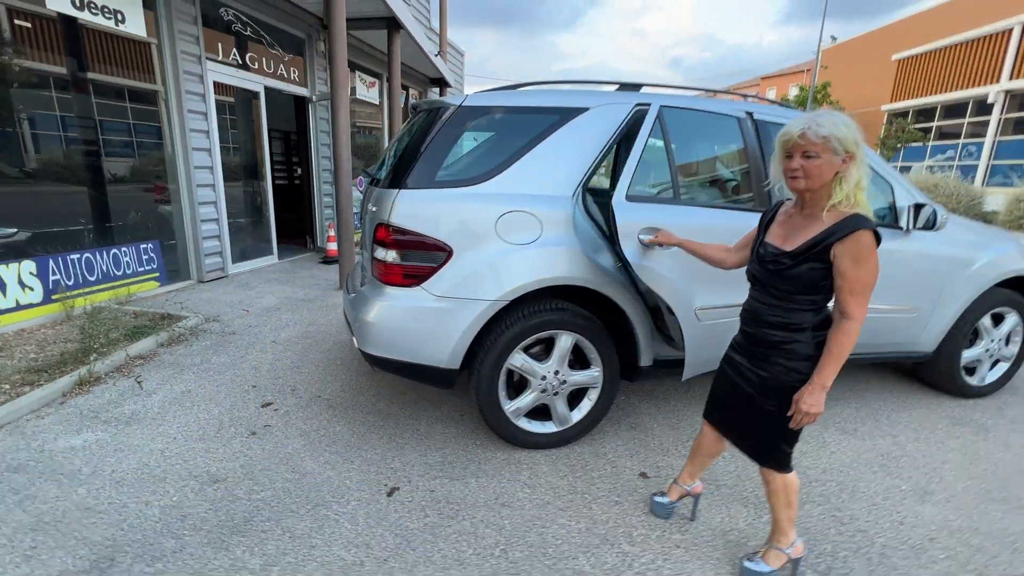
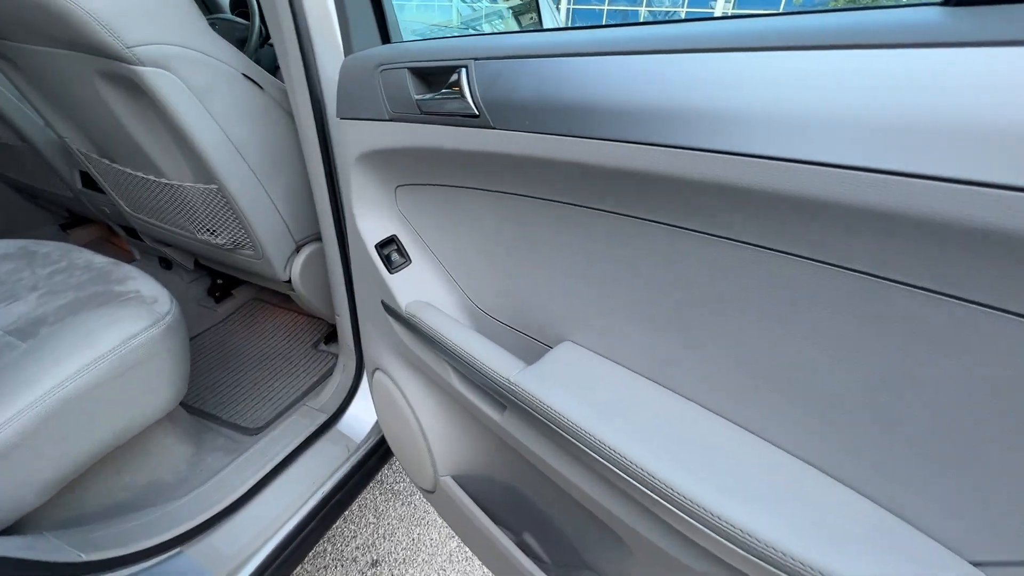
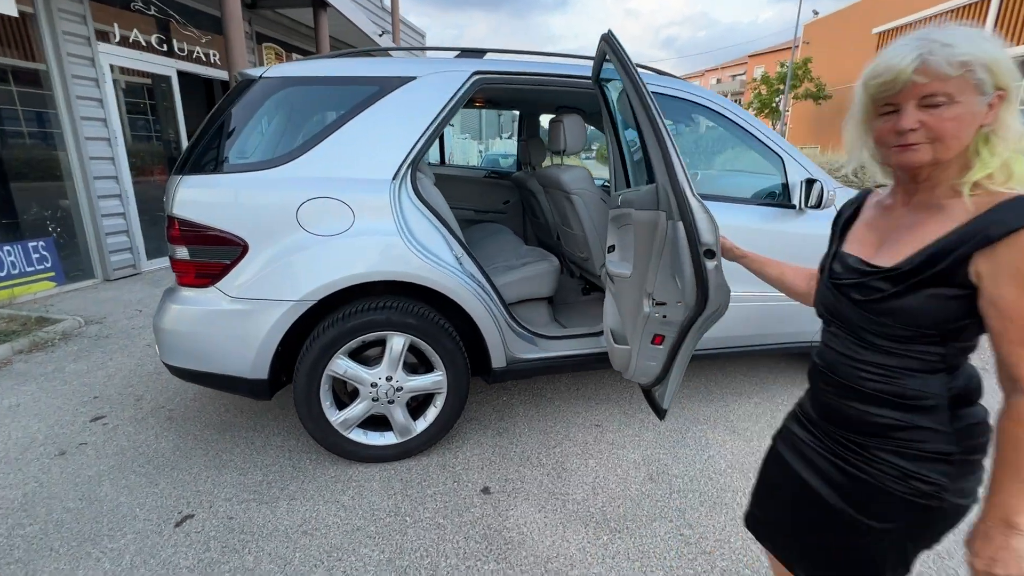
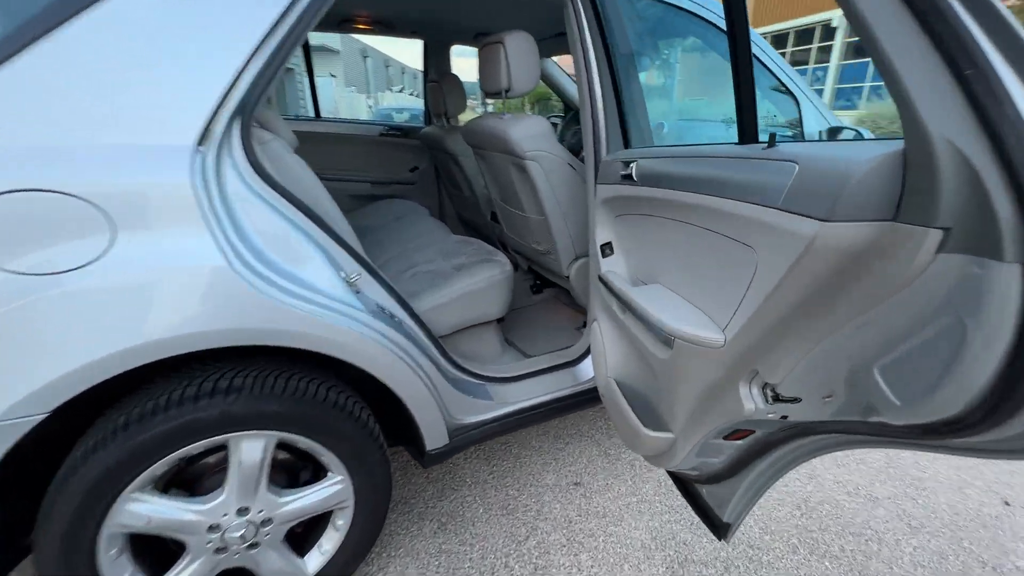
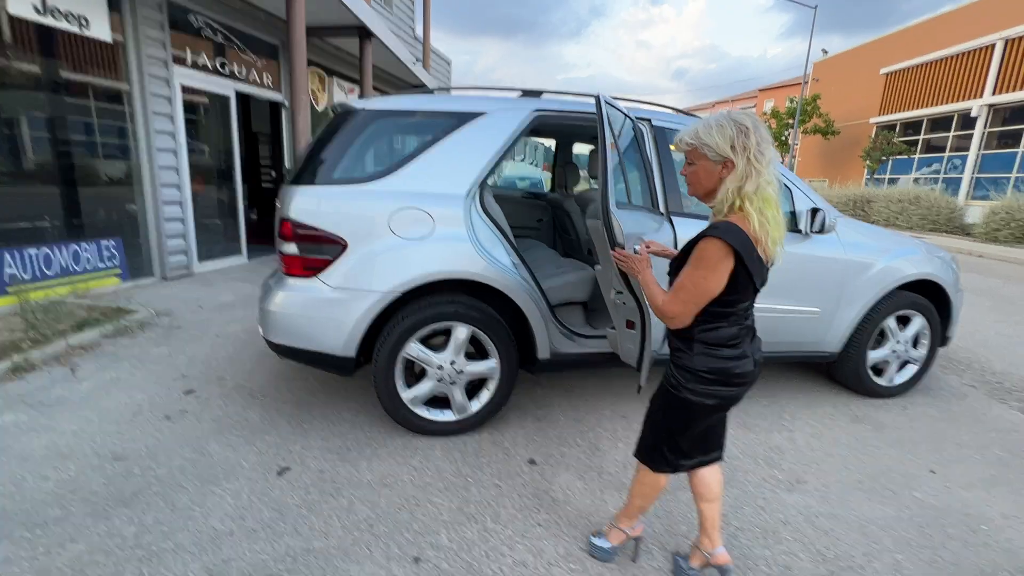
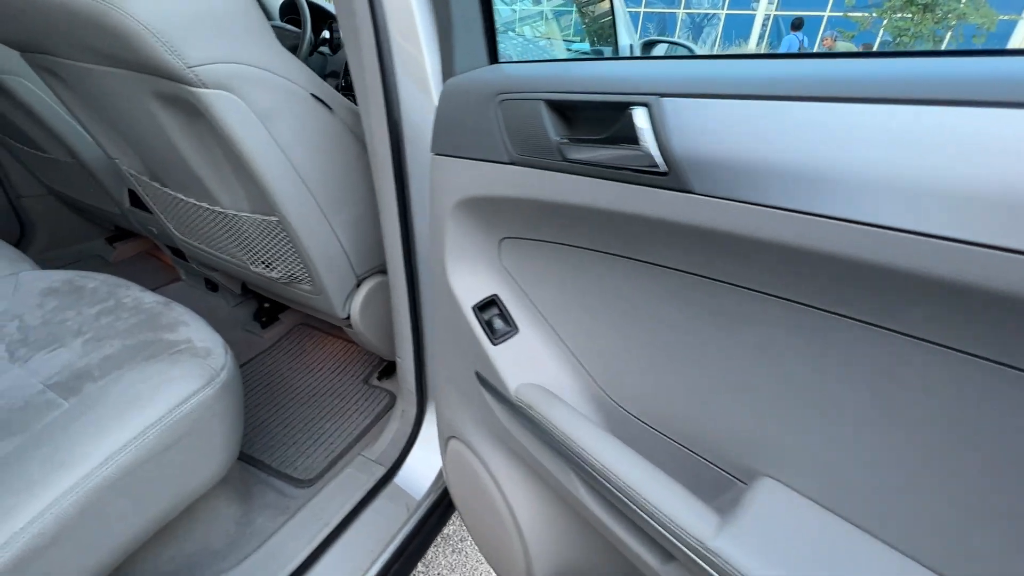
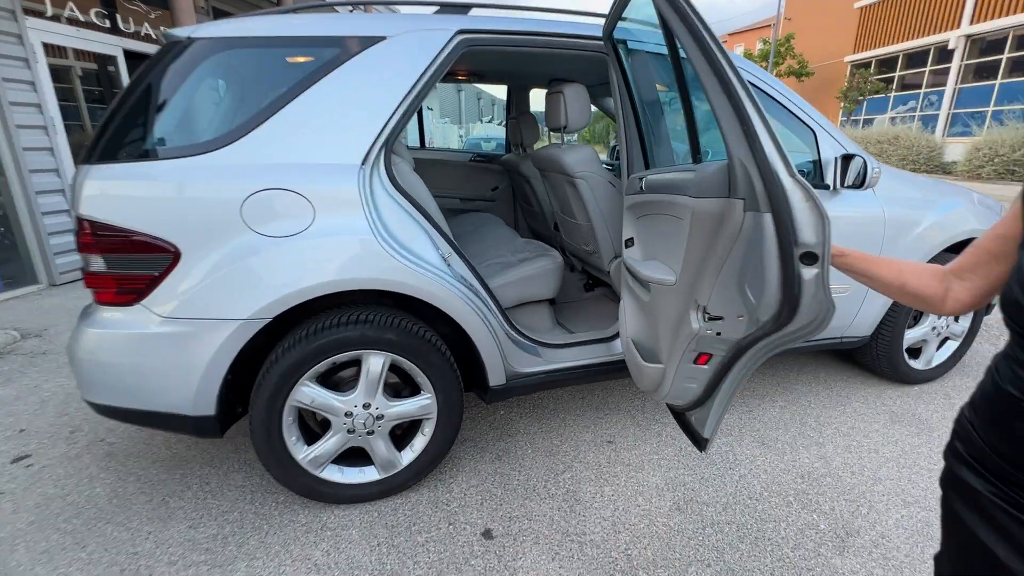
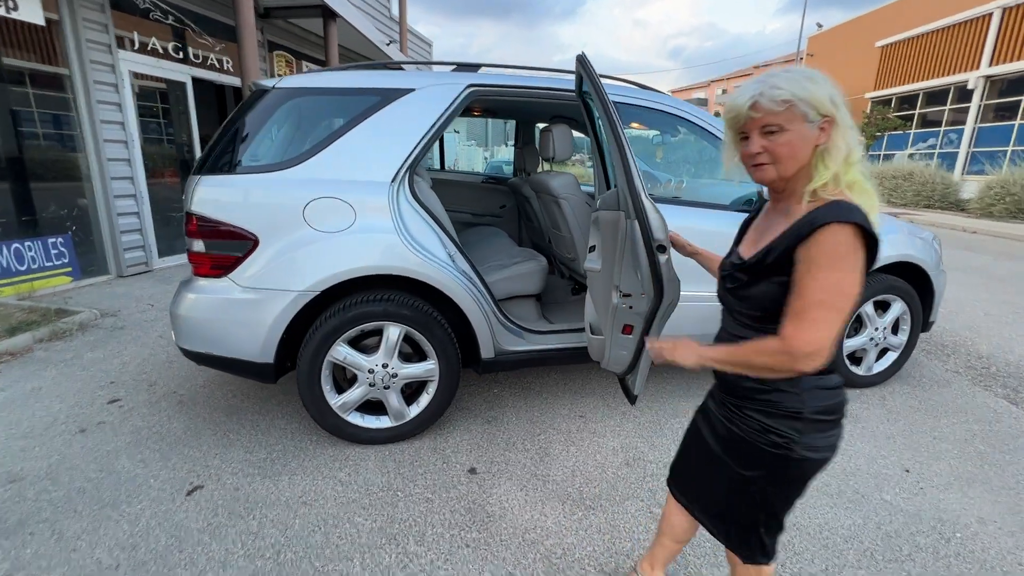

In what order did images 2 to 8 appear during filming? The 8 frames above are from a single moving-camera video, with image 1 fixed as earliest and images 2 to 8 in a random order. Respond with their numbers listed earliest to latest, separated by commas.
5, 8, 3, 7, 4, 2, 6
